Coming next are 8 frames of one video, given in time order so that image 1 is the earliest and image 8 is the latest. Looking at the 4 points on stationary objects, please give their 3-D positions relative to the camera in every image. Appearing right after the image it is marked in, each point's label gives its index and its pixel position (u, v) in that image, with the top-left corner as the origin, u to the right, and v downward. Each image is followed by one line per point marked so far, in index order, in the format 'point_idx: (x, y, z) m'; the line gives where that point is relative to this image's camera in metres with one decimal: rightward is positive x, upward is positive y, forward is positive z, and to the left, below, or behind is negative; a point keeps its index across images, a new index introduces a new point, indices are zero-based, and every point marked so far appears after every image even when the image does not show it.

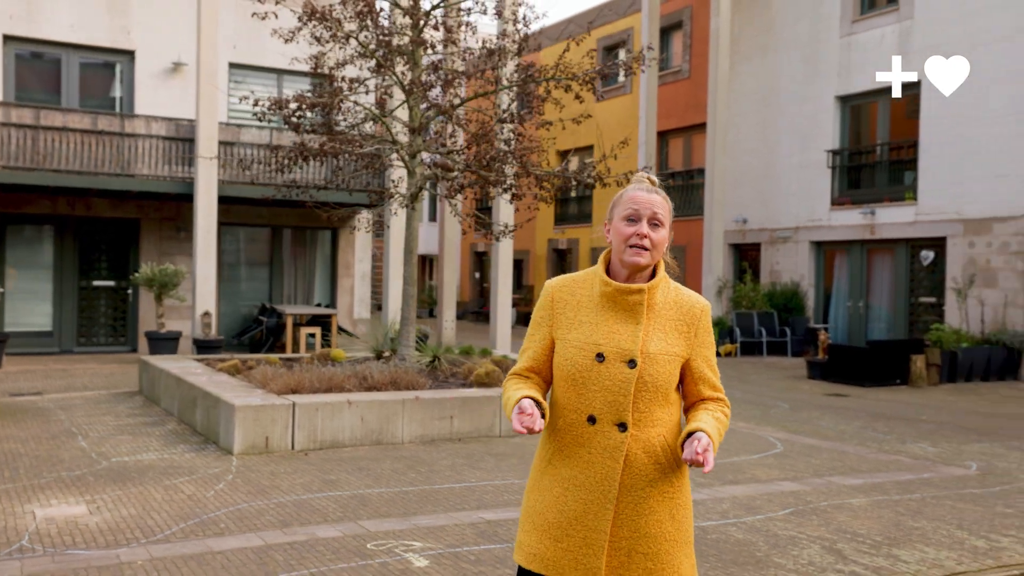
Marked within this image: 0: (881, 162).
0: (+7.5, +2.6, +19.6) m
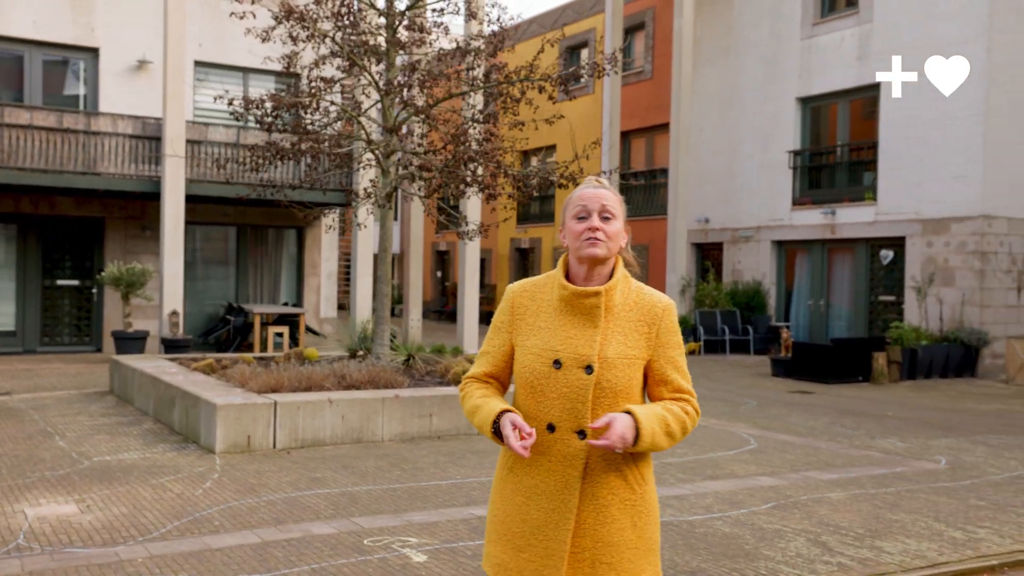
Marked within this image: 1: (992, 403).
0: (+6.8, +2.6, +20.0) m
1: (+7.0, -1.7, +13.9) m
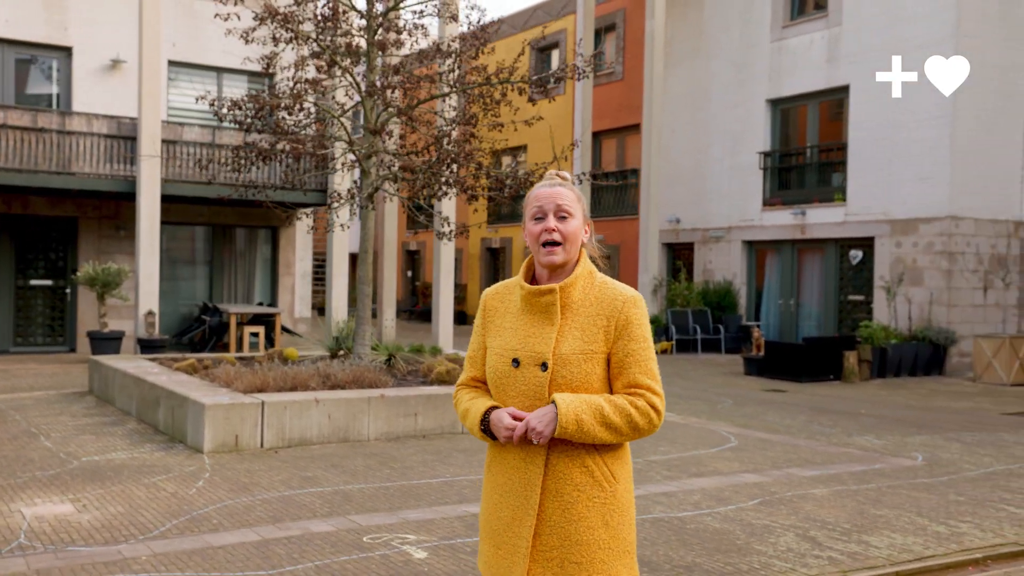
0: (+6.3, +2.6, +20.3) m
1: (+6.6, -1.6, +14.2) m
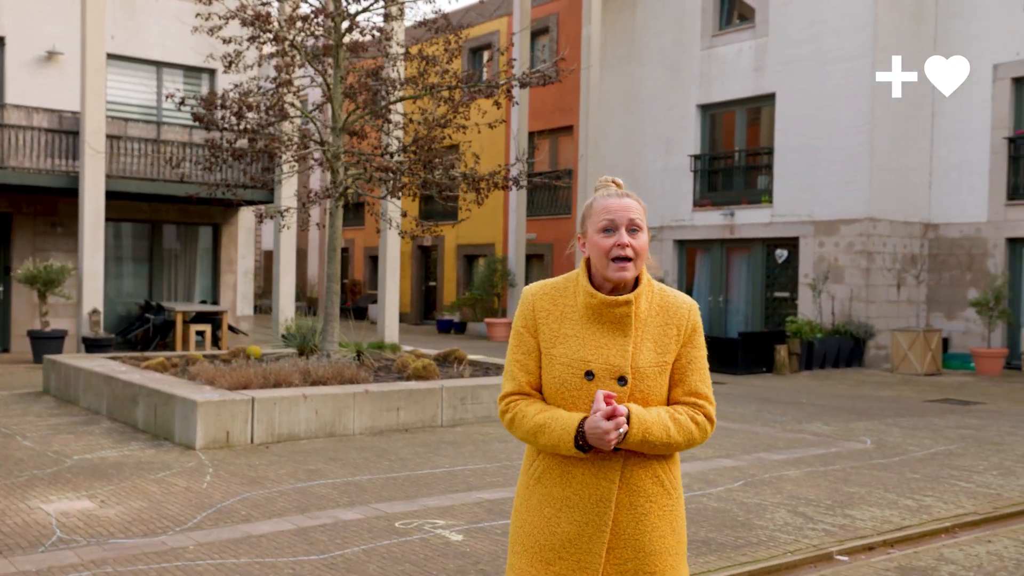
0: (+5.0, +2.7, +21.2) m
1: (+5.9, -1.6, +15.2) m
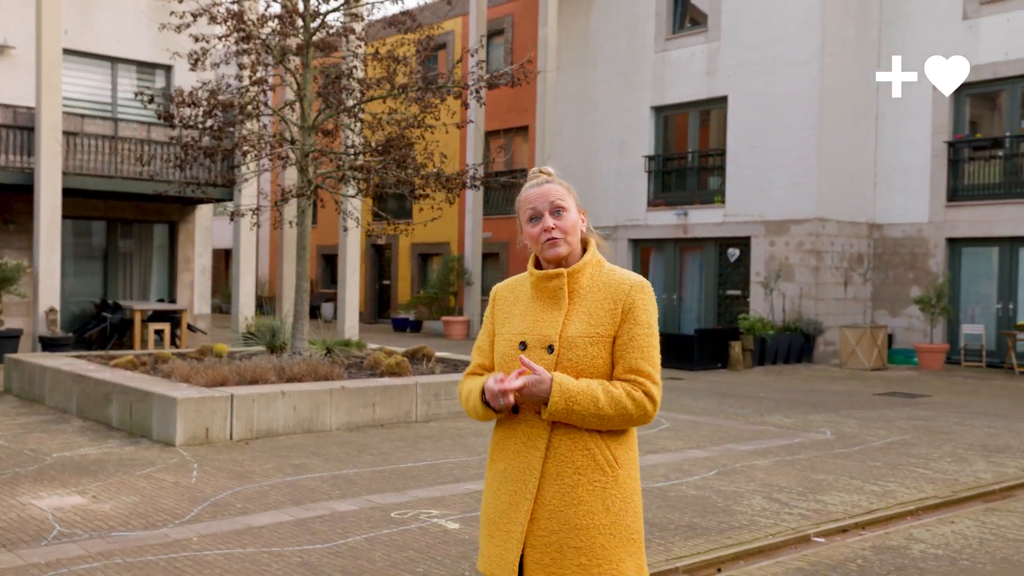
0: (+4.0, +2.7, +21.7) m
1: (+5.3, -1.6, +15.7) m
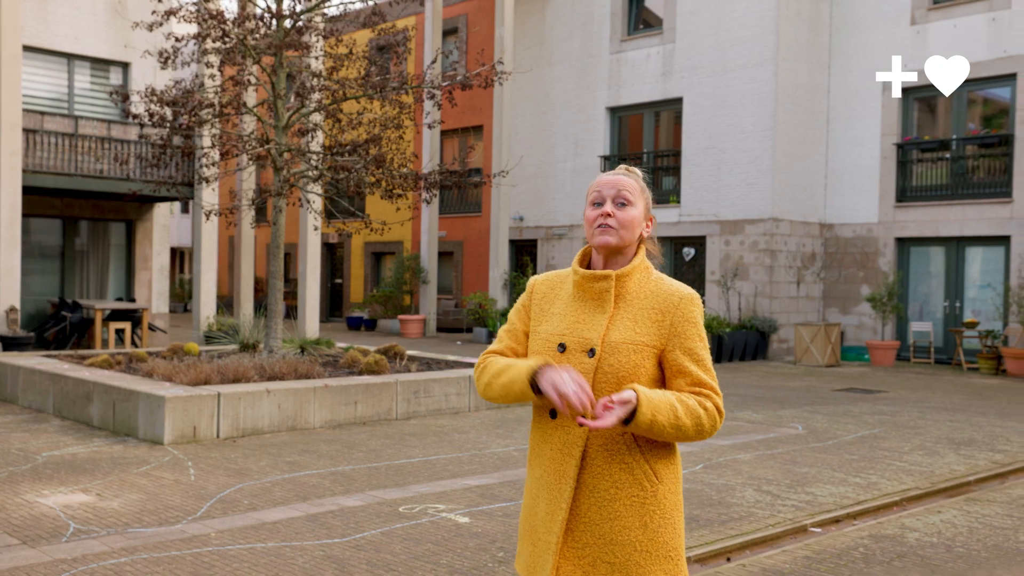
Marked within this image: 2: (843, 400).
0: (+3.1, +2.8, +22.1) m
1: (+4.7, -1.6, +16.2) m
2: (+4.6, -1.6, +13.4) m
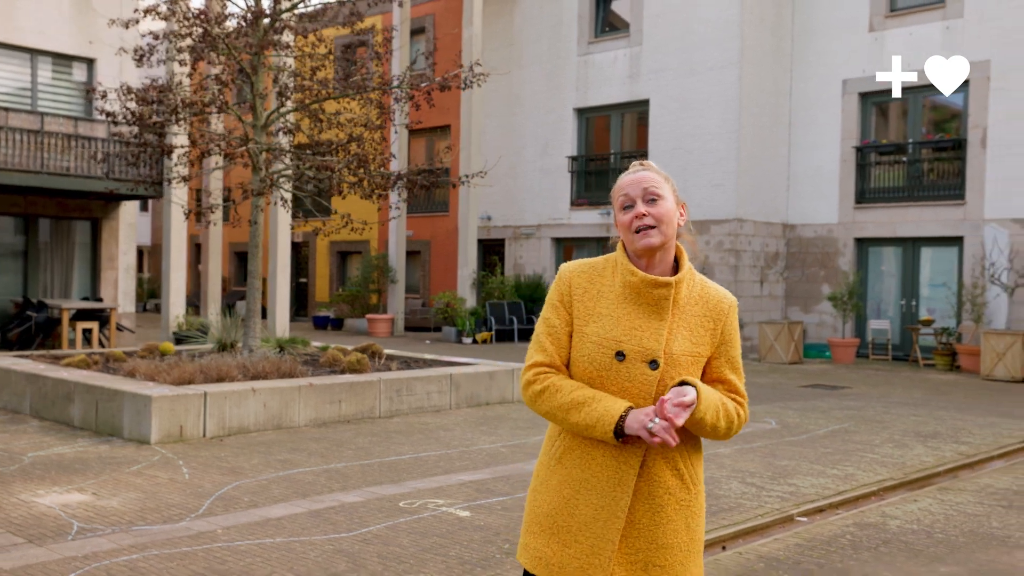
0: (+2.4, +2.8, +22.3) m
1: (+4.3, -1.5, +16.5) m
2: (+4.3, -1.5, +13.7) m
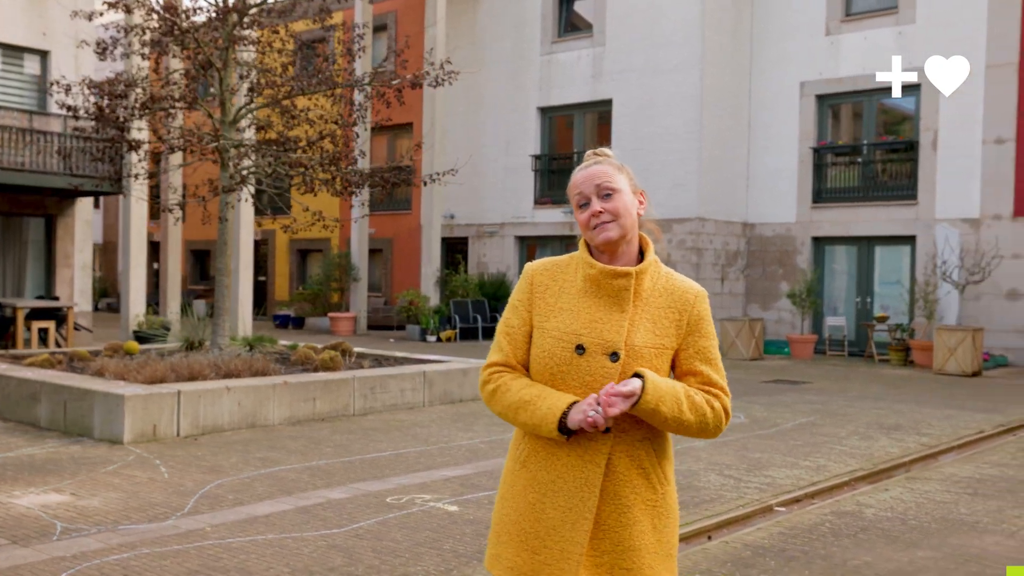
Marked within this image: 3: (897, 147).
0: (+1.5, +2.8, +22.5) m
1: (+3.7, -1.5, +16.8) m
2: (+3.8, -1.5, +13.9) m
3: (+7.7, +2.8, +19.1) m
